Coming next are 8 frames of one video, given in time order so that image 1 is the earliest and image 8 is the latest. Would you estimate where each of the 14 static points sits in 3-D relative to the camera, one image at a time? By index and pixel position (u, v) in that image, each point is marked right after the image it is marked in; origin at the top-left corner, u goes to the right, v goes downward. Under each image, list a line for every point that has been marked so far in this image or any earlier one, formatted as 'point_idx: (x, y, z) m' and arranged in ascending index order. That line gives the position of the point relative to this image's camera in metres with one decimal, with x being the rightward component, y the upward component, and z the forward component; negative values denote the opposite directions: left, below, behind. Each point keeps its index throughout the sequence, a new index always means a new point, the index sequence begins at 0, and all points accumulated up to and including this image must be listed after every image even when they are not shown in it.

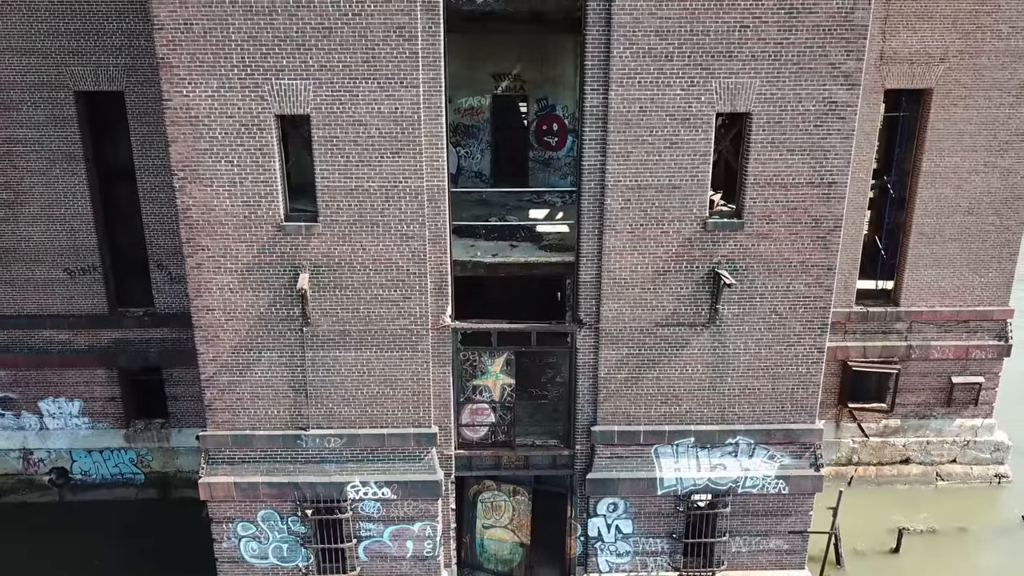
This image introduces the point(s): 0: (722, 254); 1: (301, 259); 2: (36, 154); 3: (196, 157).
0: (+3.5, +0.6, +13.5) m
1: (-3.5, +0.5, +13.4) m
2: (-10.9, +3.1, +18.7) m
3: (-5.0, +2.1, +12.8) m
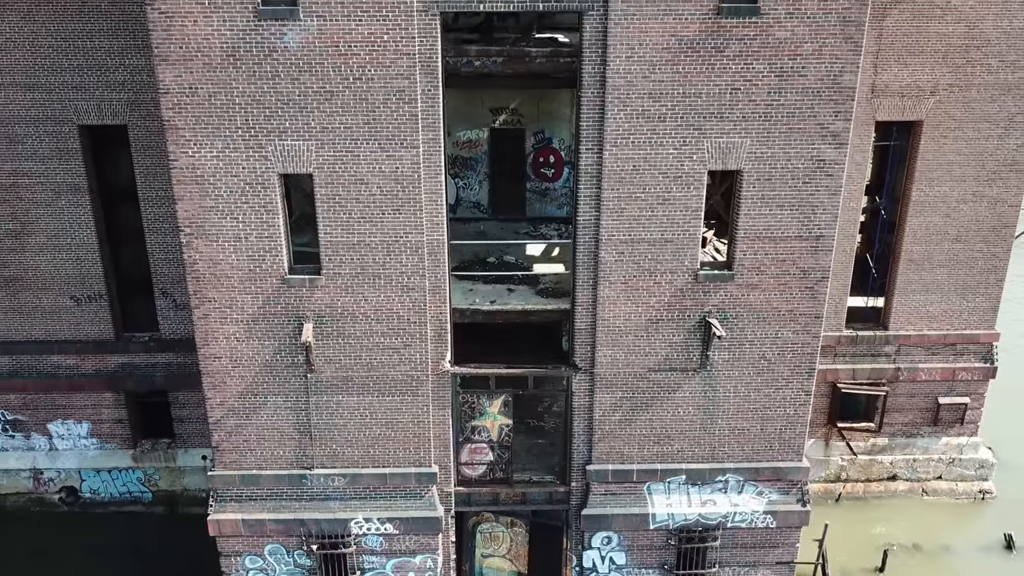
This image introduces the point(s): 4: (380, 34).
0: (+3.4, -0.3, +14.0) m
1: (-3.5, -0.4, +13.8) m
2: (-10.9, +2.4, +19.0) m
3: (-5.0, +1.2, +13.2) m
4: (-2.0, +3.8, +12.3) m
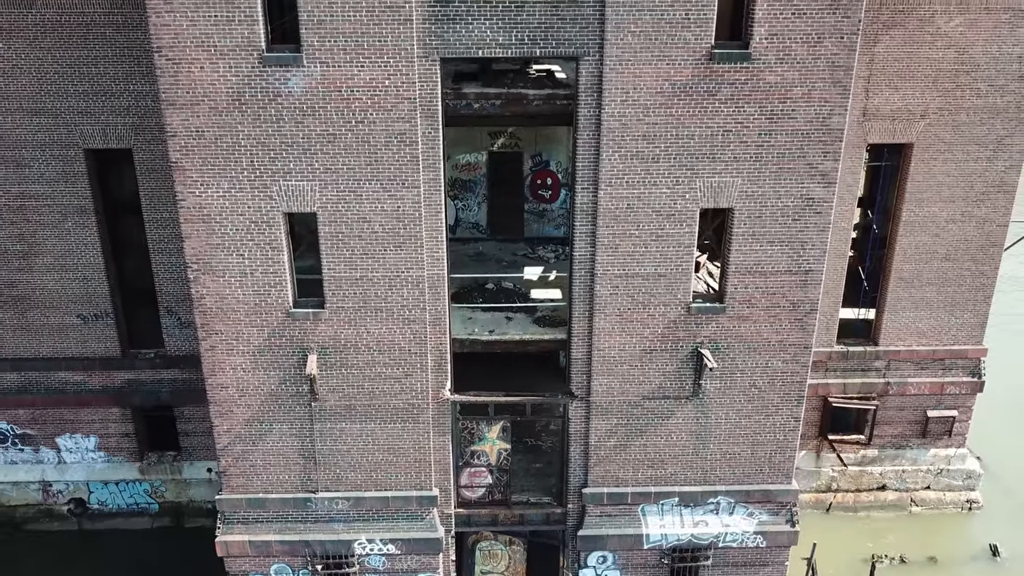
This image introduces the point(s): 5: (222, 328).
0: (+3.4, -0.8, +14.4) m
1: (-3.5, -0.9, +14.2) m
2: (-11.0, +1.9, +19.3) m
3: (-5.0, +0.6, +13.6) m
4: (-2.0, +3.2, +12.7) m
5: (-5.0, -0.7, +14.1) m
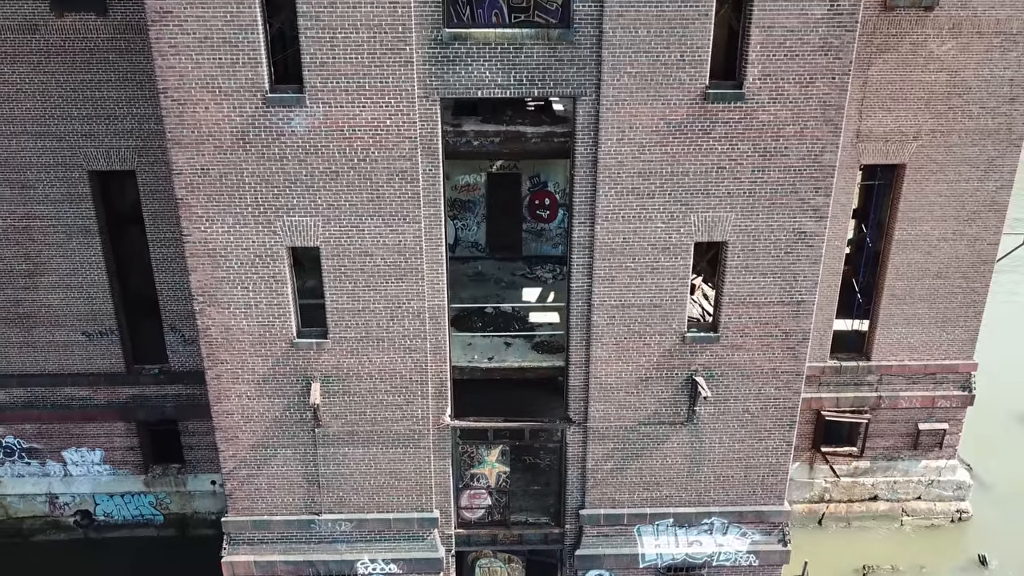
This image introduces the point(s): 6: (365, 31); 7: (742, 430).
0: (+3.4, -1.3, +14.7) m
1: (-3.6, -1.5, +14.6) m
2: (-11.0, +1.4, +19.6) m
3: (-5.1, +0.1, +13.9) m
4: (-2.0, +2.7, +12.9) m
5: (-5.0, -1.2, +14.4) m
6: (-2.2, +3.9, +12.4) m
7: (+4.3, -2.7, +15.3) m
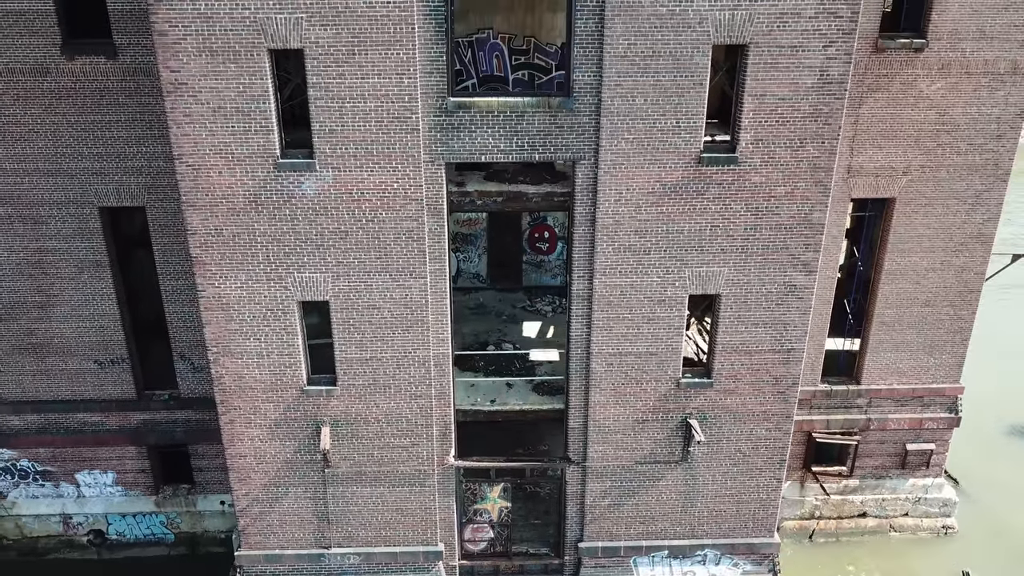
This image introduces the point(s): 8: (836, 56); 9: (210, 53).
0: (+3.4, -2.2, +15.4) m
1: (-3.5, -2.4, +15.2) m
2: (-11.0, +0.6, +20.1) m
3: (-5.0, -0.8, +14.4) m
4: (-2.0, +1.7, +13.4) m
5: (-5.0, -2.1, +15.0) m
6: (-2.2, +3.0, +12.9) m
7: (+4.3, -3.5, +16.0) m
8: (+5.1, +3.6, +12.8) m
9: (-4.6, +3.6, +12.5) m
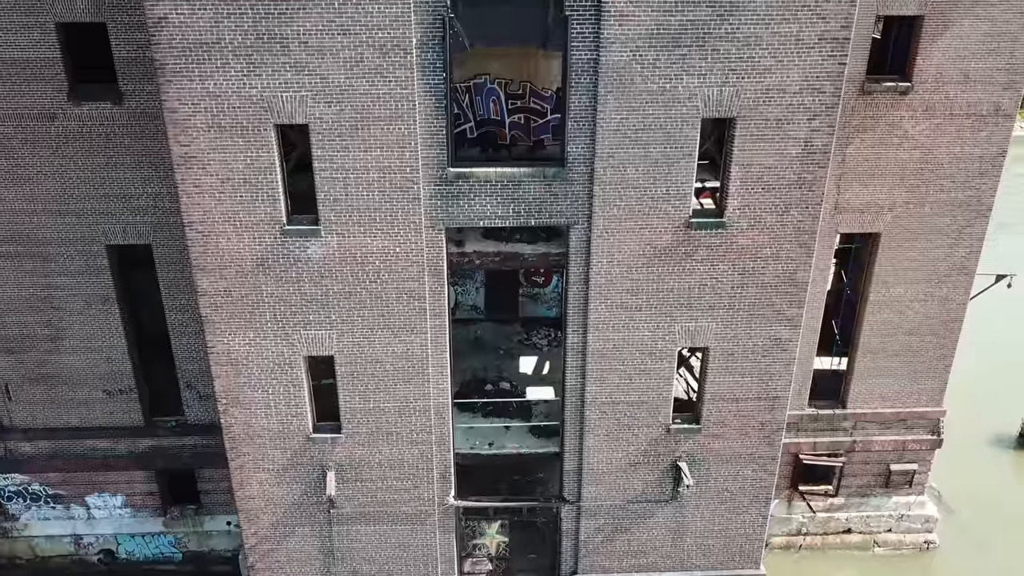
0: (+3.4, -3.2, +16.1) m
1: (-3.6, -3.3, +15.8) m
2: (-11.1, -0.2, +20.6) m
3: (-5.1, -1.8, +15.1) m
4: (-2.1, +0.7, +14.0) m
5: (-5.1, -3.1, +15.7) m
6: (-2.2, +1.9, +13.4) m
7: (+4.3, -4.5, +16.7) m
8: (+5.0, +2.6, +13.4) m
9: (-4.7, +2.5, +13.0) m
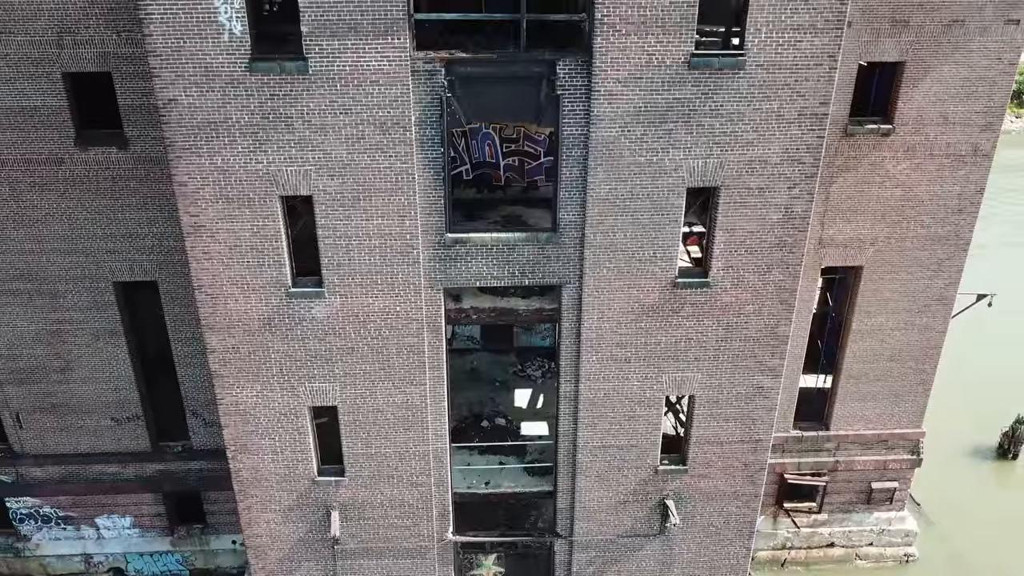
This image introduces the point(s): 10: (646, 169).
0: (+3.3, -4.1, +16.9) m
1: (-3.7, -4.3, +16.6) m
2: (-11.2, -1.1, +21.3) m
3: (-5.2, -2.9, +15.8) m
4: (-2.1, -0.3, +14.7) m
5: (-5.1, -4.1, +16.5) m
6: (-2.3, +0.9, +14.1) m
7: (+4.2, -5.4, +17.6) m
8: (+4.9, +1.6, +14.1) m
9: (-4.8, +1.5, +13.6) m
10: (+2.3, +2.0, +13.7) m
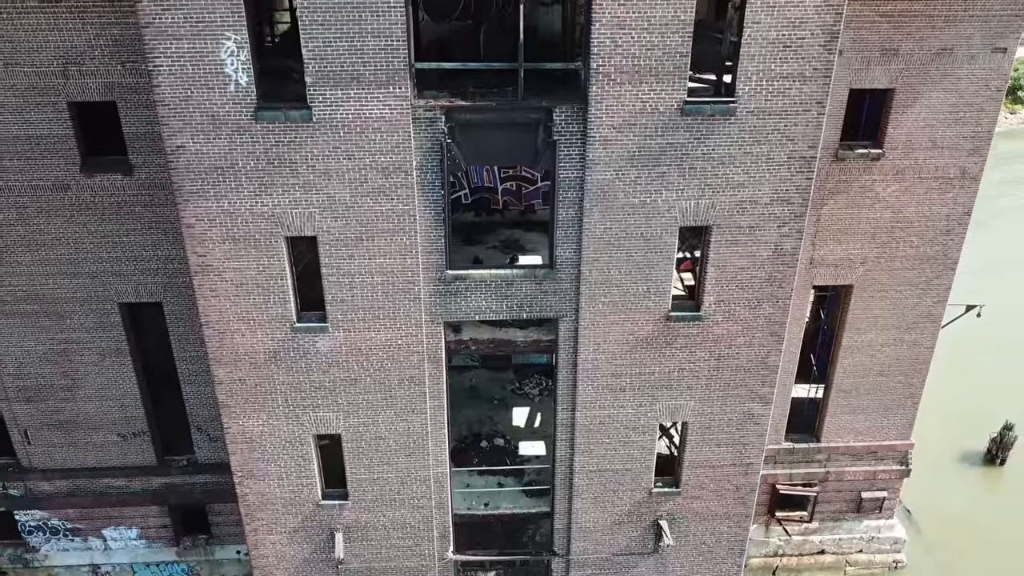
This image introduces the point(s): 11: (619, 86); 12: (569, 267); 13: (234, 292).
0: (+3.2, -4.7, +17.4) m
1: (-3.7, -4.9, +17.1) m
2: (-11.3, -1.7, +21.7) m
3: (-5.2, -3.5, +16.3) m
4: (-2.2, -0.9, +15.1) m
5: (-5.2, -4.7, +17.0) m
6: (-2.4, +0.2, +14.5) m
7: (+4.2, -6.0, +18.1) m
8: (+4.9, +1.0, +14.5) m
9: (-4.8, +0.8, +14.0) m
10: (+2.2, +1.4, +14.2) m
11: (+1.7, +3.2, +13.1) m
12: (+1.0, +0.4, +14.7) m
13: (-4.9, -0.1, +14.5) m
